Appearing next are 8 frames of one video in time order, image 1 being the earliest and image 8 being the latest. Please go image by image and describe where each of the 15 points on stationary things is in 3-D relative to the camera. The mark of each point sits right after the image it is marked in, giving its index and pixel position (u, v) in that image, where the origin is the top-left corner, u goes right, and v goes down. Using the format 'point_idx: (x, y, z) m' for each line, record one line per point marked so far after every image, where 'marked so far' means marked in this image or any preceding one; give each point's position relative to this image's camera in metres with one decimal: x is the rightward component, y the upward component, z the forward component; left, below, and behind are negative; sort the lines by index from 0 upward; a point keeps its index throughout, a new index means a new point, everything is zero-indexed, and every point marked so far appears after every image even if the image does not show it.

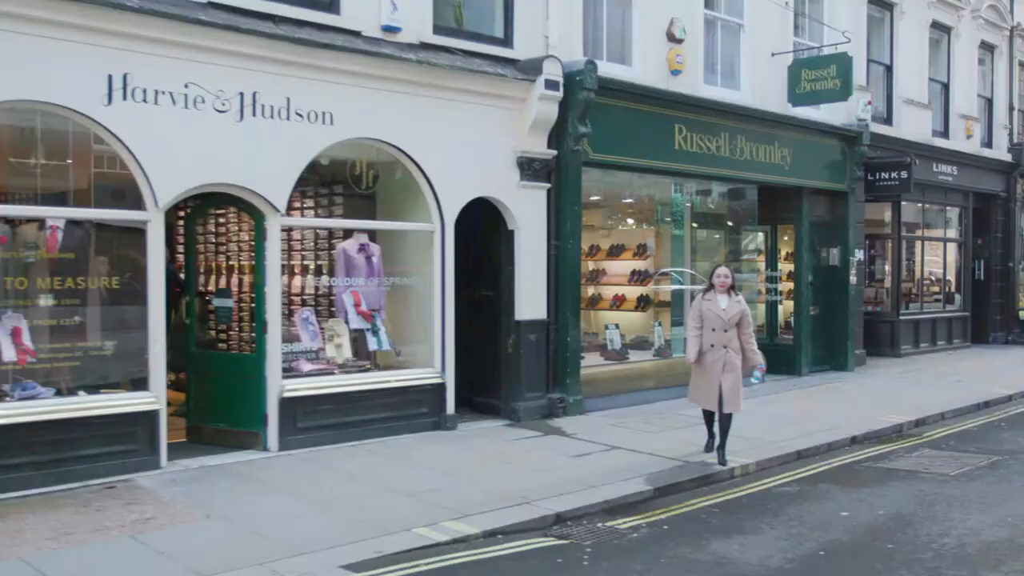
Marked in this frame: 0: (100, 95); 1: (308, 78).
0: (-2.8, +1.3, +7.3) m
1: (-1.6, +1.7, +8.5) m
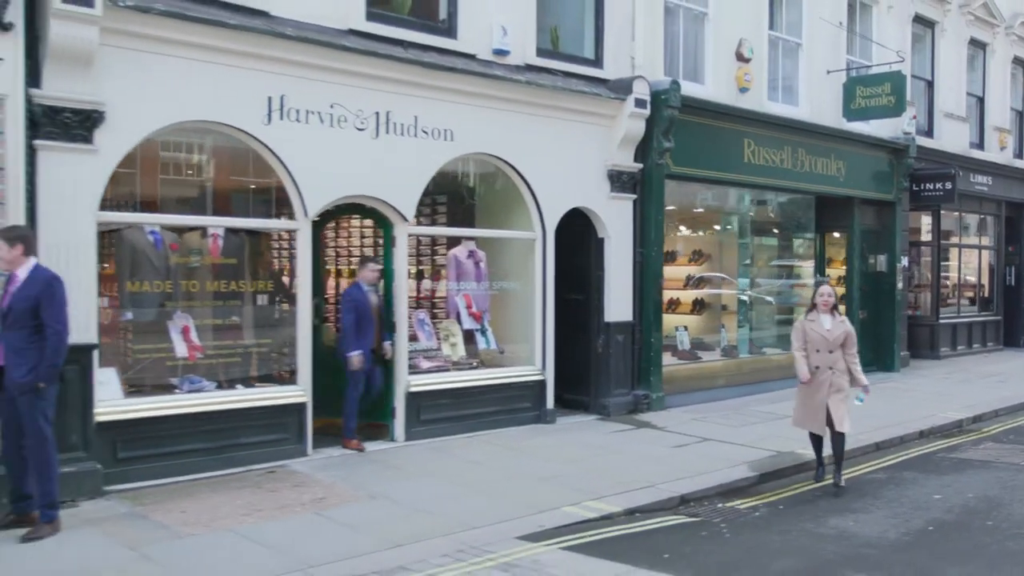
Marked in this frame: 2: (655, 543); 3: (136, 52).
0: (-1.9, +1.3, +8.1) m
1: (-0.7, +1.6, +9.2) m
2: (+0.8, -1.6, +6.5) m
3: (-2.5, +1.6, +7.3) m
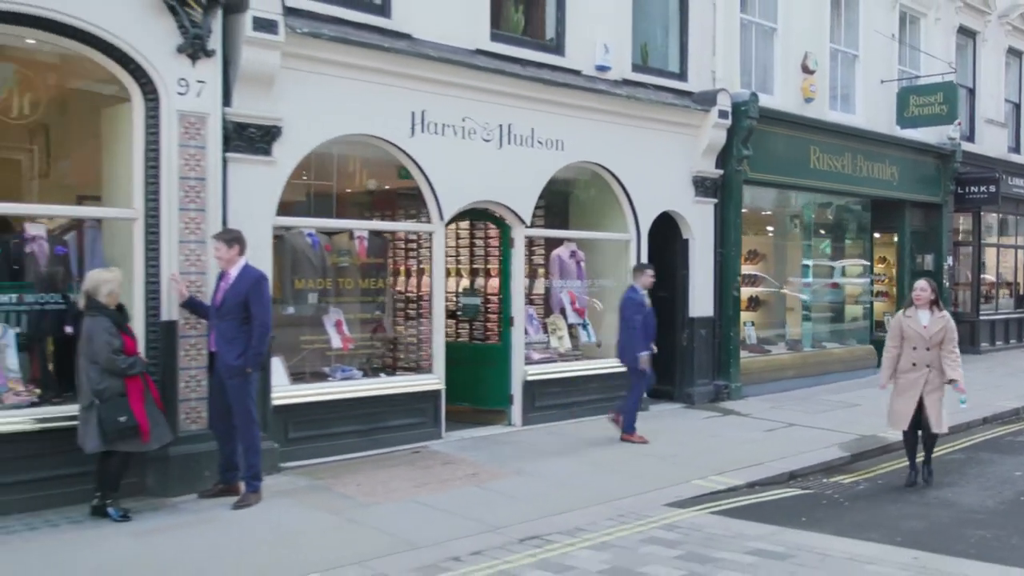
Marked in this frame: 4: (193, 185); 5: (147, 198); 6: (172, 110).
0: (-0.9, +1.3, +8.9) m
1: (+0.3, +1.7, +10.1) m
2: (+1.8, -1.5, +7.3) m
3: (-1.5, +1.6, +8.1) m
4: (-2.2, +0.7, +7.4) m
5: (-2.5, +0.6, +7.2) m
6: (-2.3, +1.2, +7.3) m
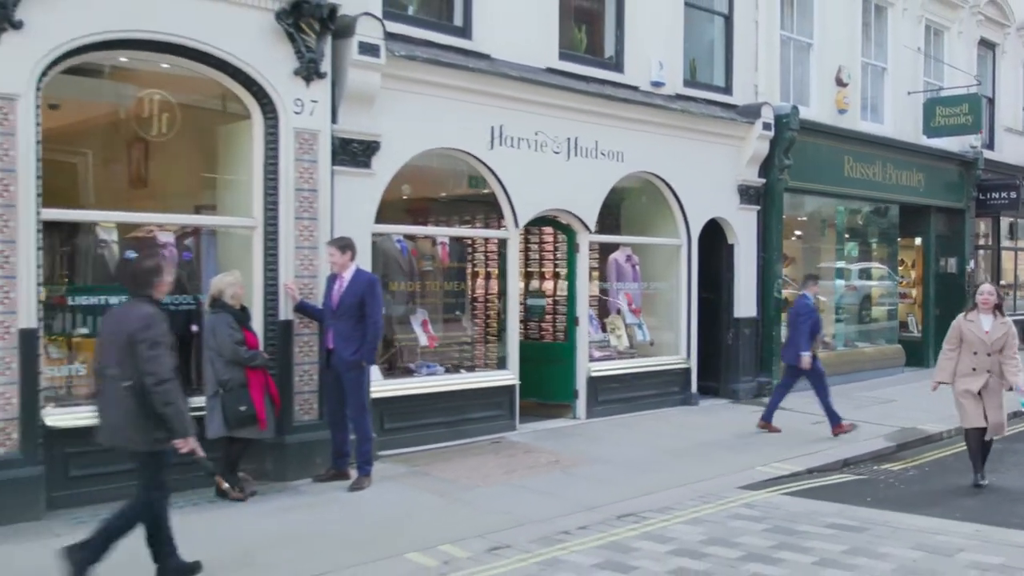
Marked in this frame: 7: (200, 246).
0: (-0.2, +1.3, +9.6) m
1: (+1.0, +1.6, +10.8) m
2: (+2.5, -1.5, +8.0) m
3: (-0.9, +1.6, +8.8) m
4: (-1.5, +0.7, +8.1) m
5: (-1.8, +0.6, +7.9) m
6: (-1.6, +1.2, +8.0) m
7: (-2.3, +0.3, +7.8) m
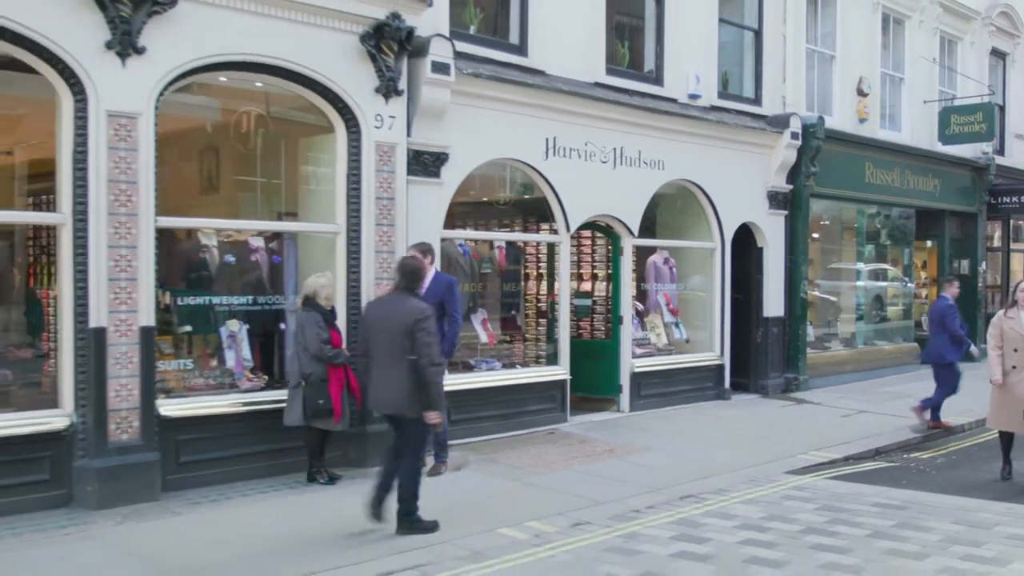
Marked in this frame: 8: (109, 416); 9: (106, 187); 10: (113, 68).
0: (+0.3, +1.3, +10.3) m
1: (+1.5, +1.6, +11.4) m
2: (+3.0, -1.5, +8.7) m
3: (-0.4, +1.6, +9.5) m
4: (-1.0, +0.7, +8.7) m
5: (-1.3, +0.6, +8.6) m
6: (-1.1, +1.2, +8.6) m
7: (-1.8, +0.3, +8.5) m
8: (-2.7, -0.9, +7.2) m
9: (-2.7, +0.7, +7.1) m
10: (-2.6, +1.5, +7.1) m
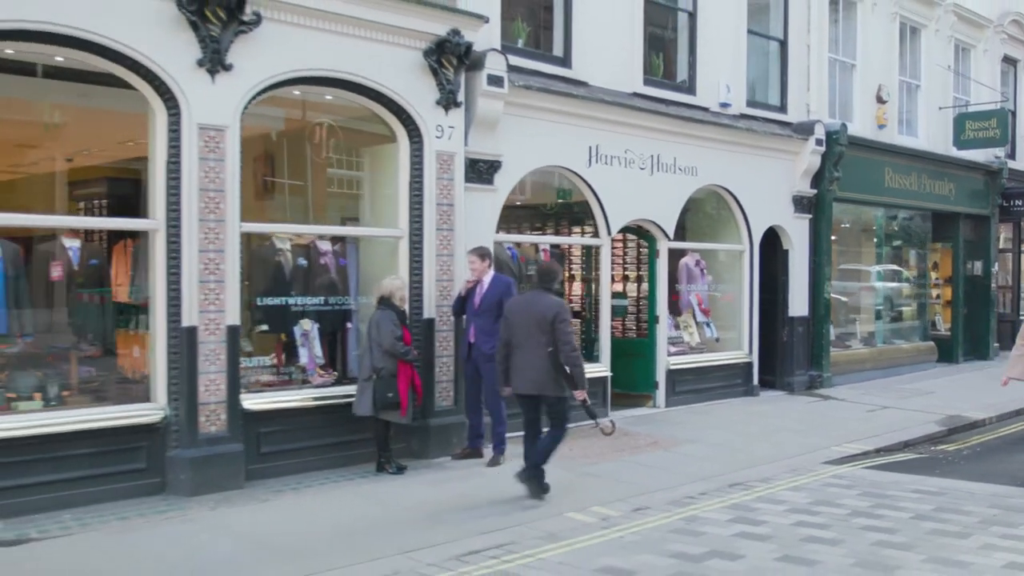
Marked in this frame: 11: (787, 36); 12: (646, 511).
0: (+0.7, +1.3, +10.8) m
1: (+1.9, +1.6, +11.9) m
2: (+3.5, -1.5, +9.2) m
3: (+0.1, +1.6, +10.0) m
4: (-0.6, +0.7, +9.2) m
5: (-0.8, +0.6, +9.1) m
6: (-0.7, +1.2, +9.1) m
7: (-1.4, +0.3, +9.0) m
8: (-2.2, -0.9, +7.7) m
9: (-2.2, +0.7, +7.6) m
10: (-2.2, +1.5, +7.6) m
11: (+3.5, +3.2, +13.7) m
12: (+0.9, -1.5, +7.4) m
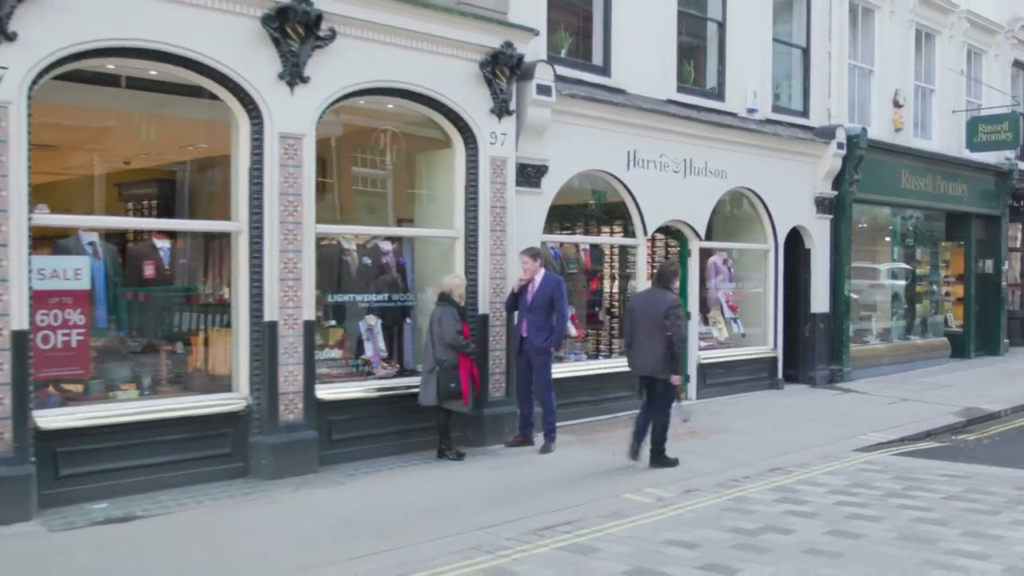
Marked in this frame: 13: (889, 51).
0: (+1.2, +1.3, +11.3) m
1: (+2.4, +1.6, +12.5) m
2: (+3.9, -1.5, +9.7) m
3: (+0.5, +1.6, +10.6) m
4: (-0.1, +0.7, +9.8) m
5: (-0.4, +0.6, +9.7) m
6: (-0.2, +1.2, +9.7) m
7: (-0.9, +0.3, +9.6) m
8: (-1.8, -0.8, +8.2) m
9: (-1.8, +0.7, +8.2) m
10: (-1.7, +1.5, +8.2) m
11: (+4.0, +3.2, +14.3) m
12: (+1.4, -1.5, +8.0) m
13: (+5.5, +3.5, +15.8) m
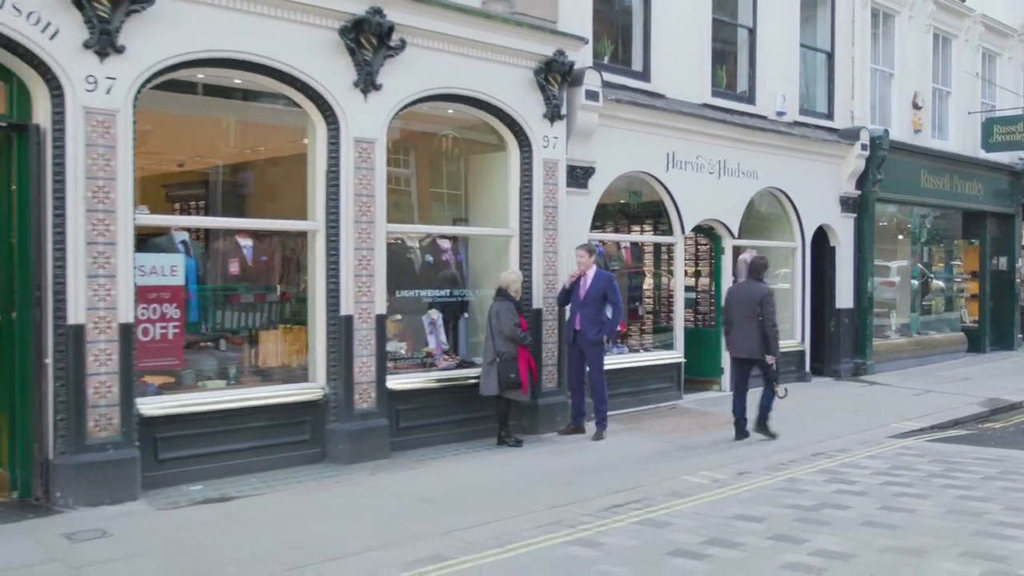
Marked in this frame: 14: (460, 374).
0: (+1.7, +1.4, +11.8) m
1: (+2.8, +1.7, +13.0) m
2: (+4.4, -1.5, +10.2) m
3: (+1.0, +1.7, +11.1) m
4: (+0.4, +0.7, +10.3) m
5: (+0.1, +0.6, +10.2) m
6: (+0.3, +1.2, +10.2) m
7: (-0.4, +0.4, +10.1) m
8: (-1.3, -0.8, +8.7) m
9: (-1.3, +0.7, +8.7) m
10: (-1.2, +1.5, +8.7) m
11: (+4.4, +3.3, +14.8) m
12: (+1.9, -1.5, +8.5) m
13: (+6.0, +3.5, +16.3) m
14: (-0.5, -0.8, +9.7) m
